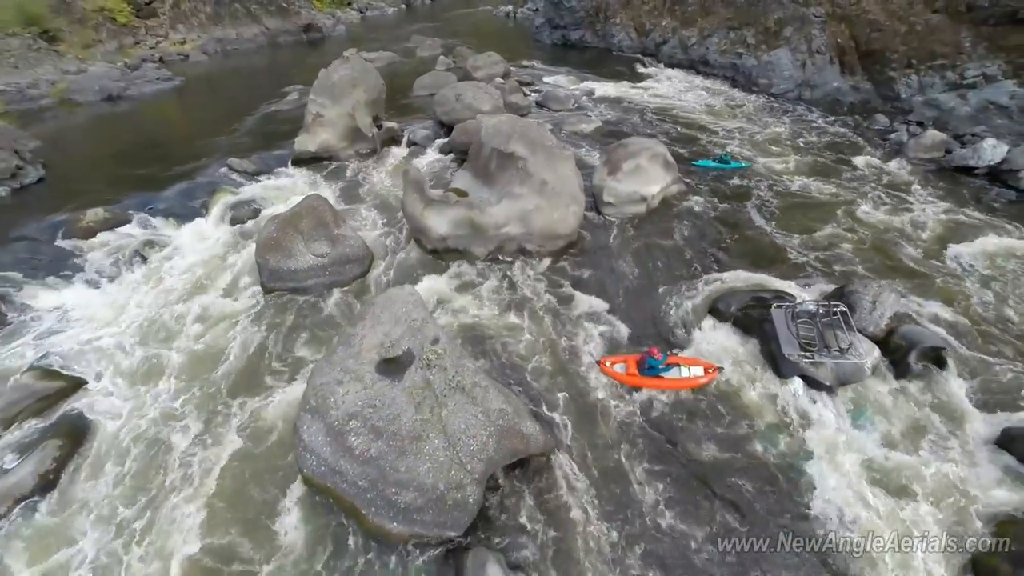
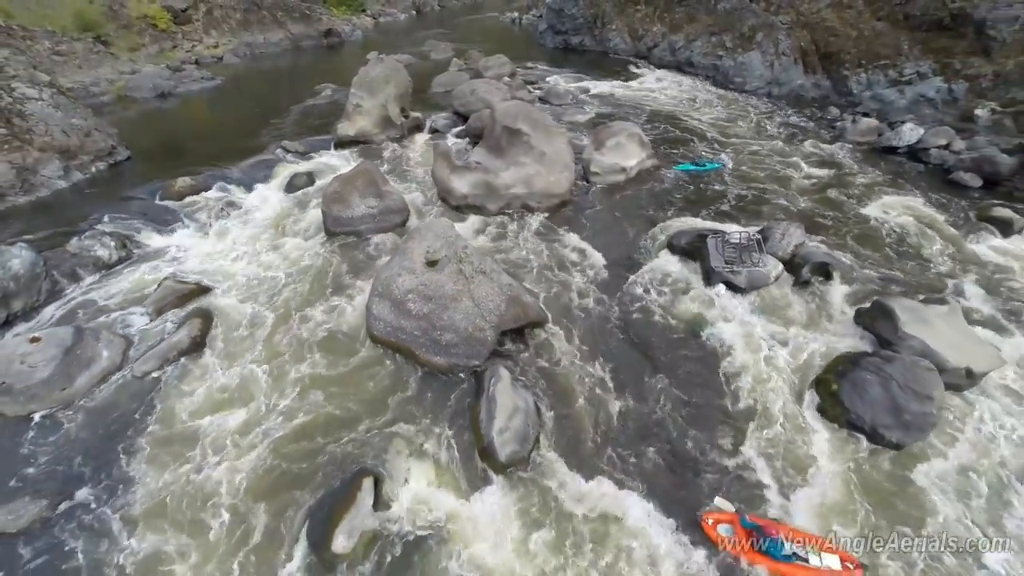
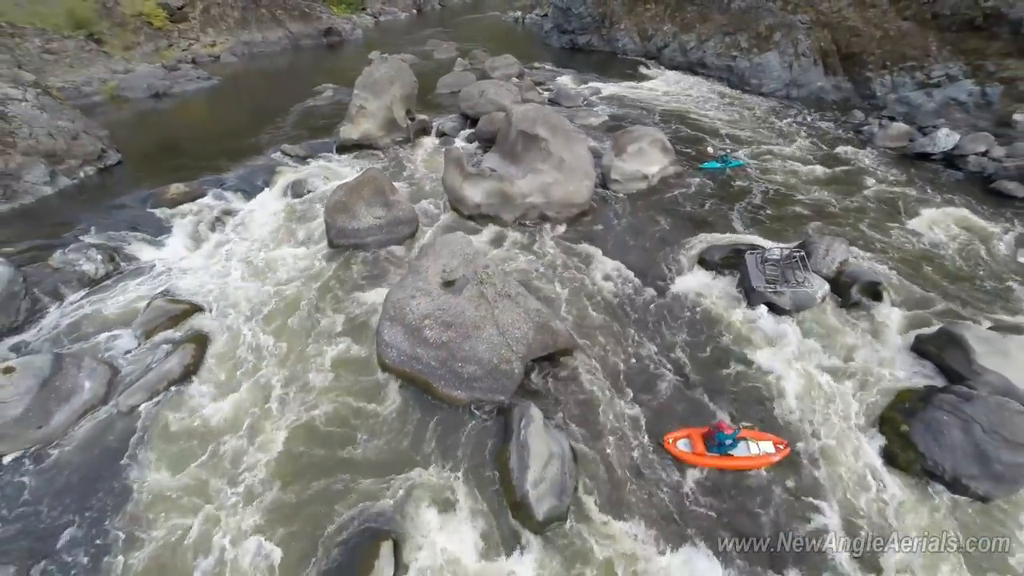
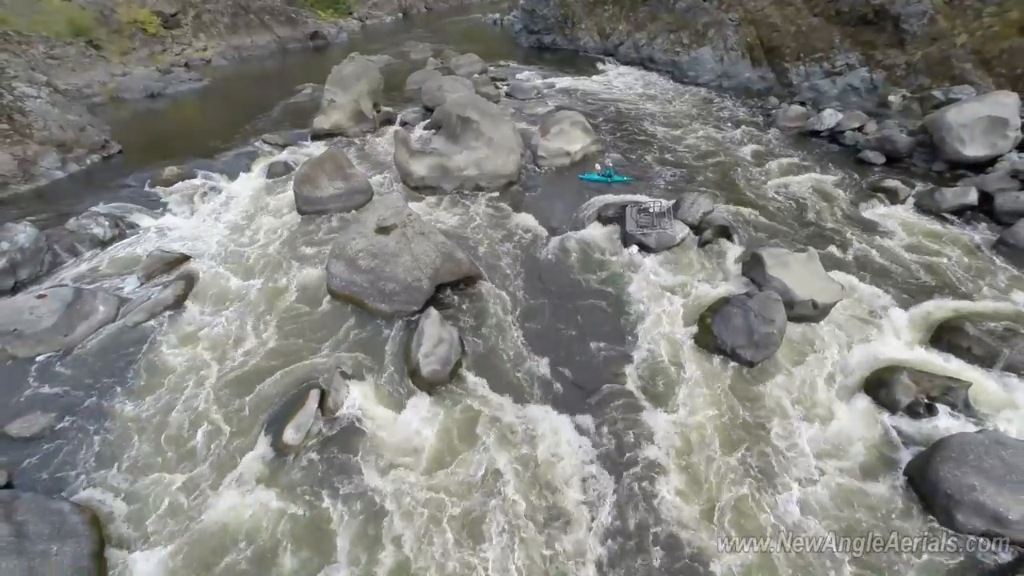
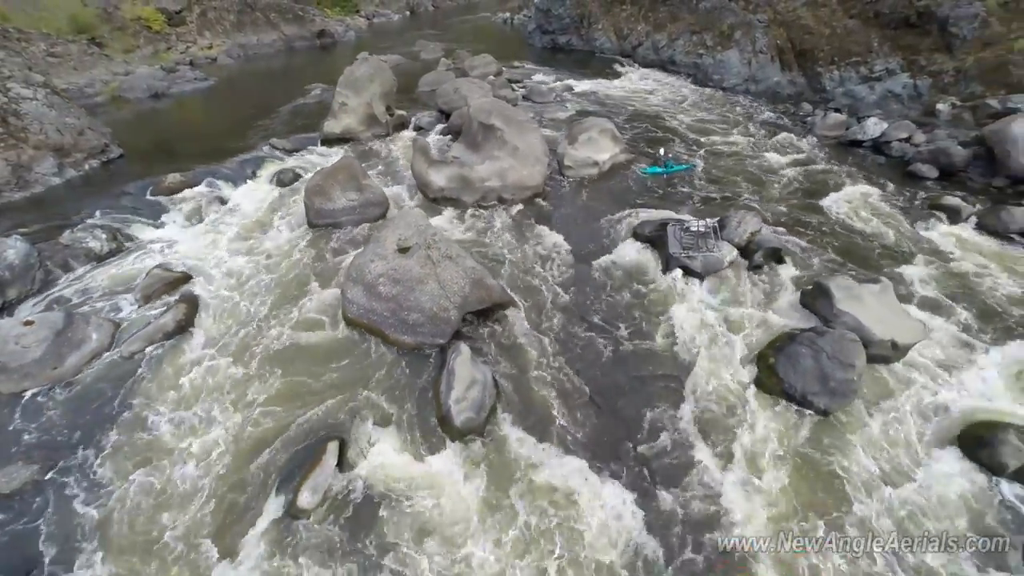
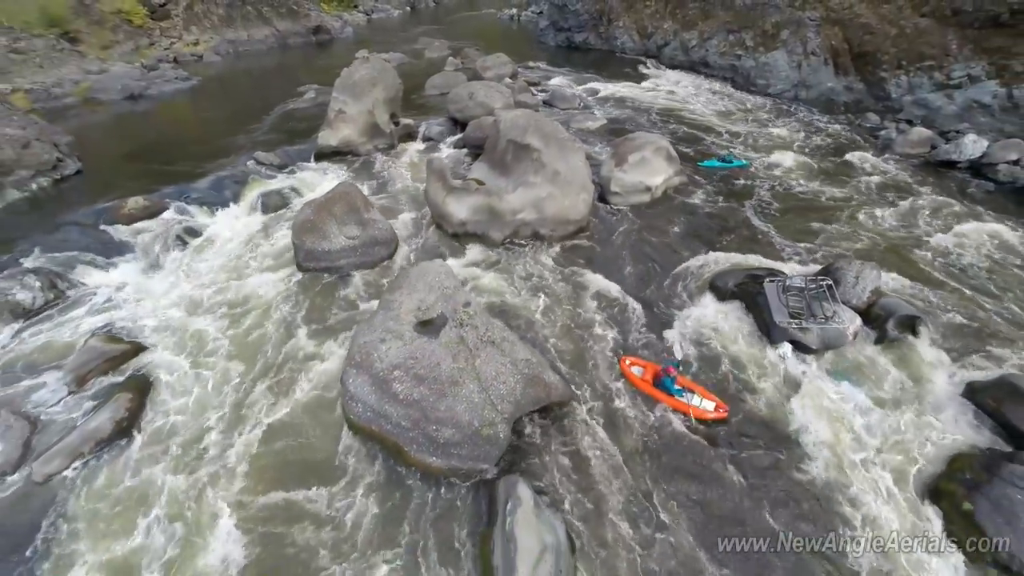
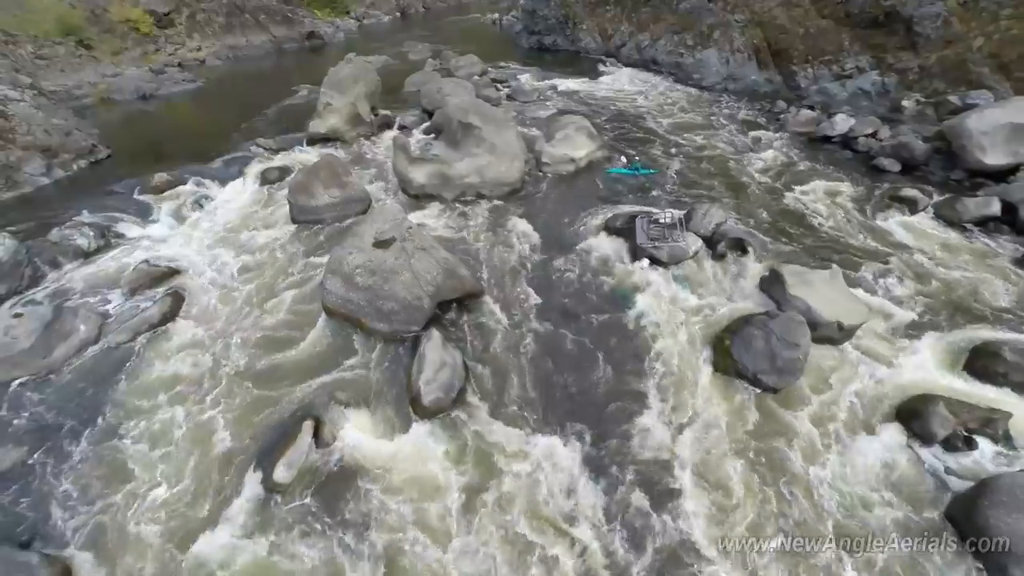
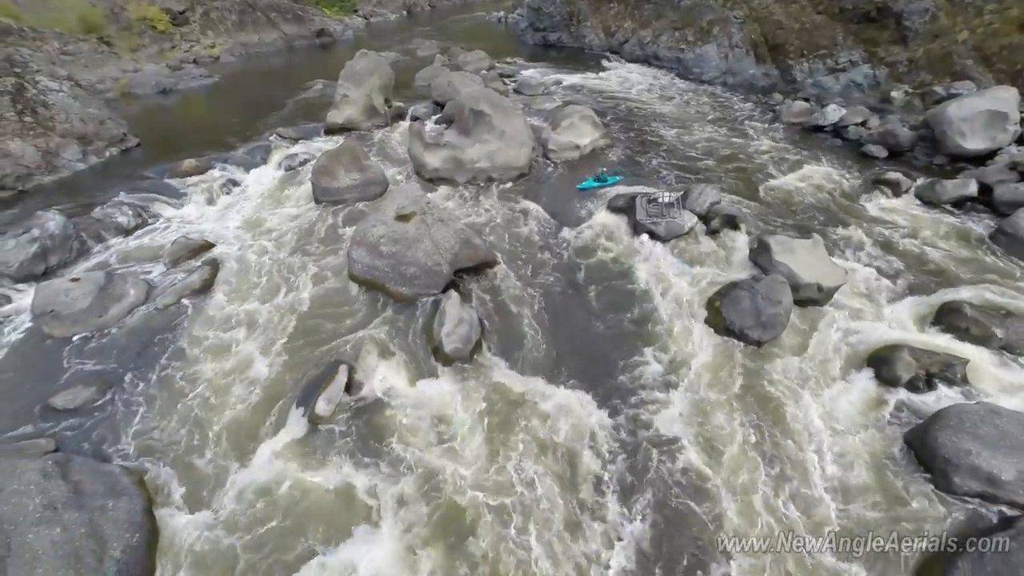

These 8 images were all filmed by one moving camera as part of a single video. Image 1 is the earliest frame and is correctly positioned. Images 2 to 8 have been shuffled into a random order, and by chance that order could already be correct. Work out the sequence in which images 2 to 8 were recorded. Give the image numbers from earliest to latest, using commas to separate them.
6, 3, 2, 5, 7, 4, 8
